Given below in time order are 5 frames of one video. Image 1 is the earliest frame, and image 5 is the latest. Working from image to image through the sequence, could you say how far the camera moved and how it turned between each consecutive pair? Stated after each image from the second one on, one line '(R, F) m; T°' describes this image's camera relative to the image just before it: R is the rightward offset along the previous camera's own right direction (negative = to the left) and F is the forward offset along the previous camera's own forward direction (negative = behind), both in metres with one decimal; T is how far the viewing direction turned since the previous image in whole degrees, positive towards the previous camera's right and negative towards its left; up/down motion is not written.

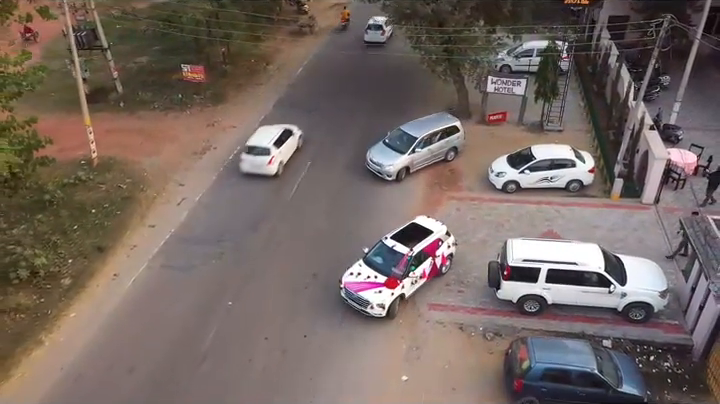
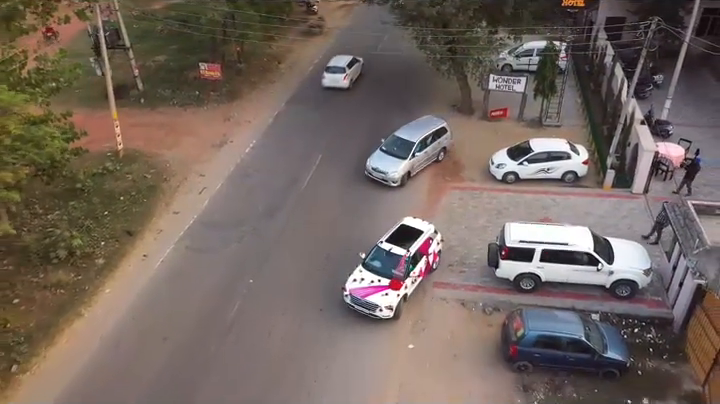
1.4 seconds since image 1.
(-0.2, -1.4) m; 0°
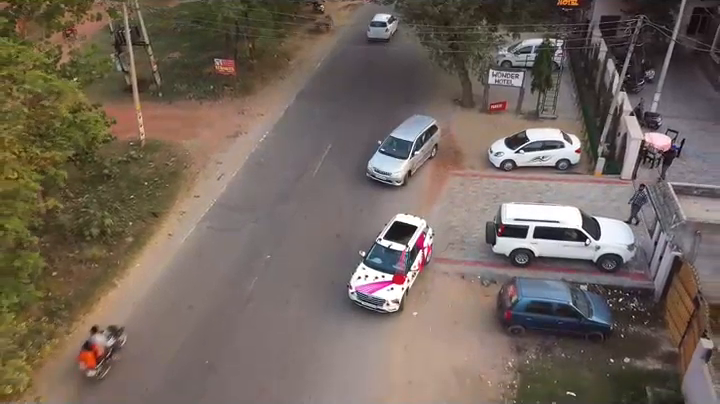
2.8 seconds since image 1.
(-0.2, -1.5) m; 0°
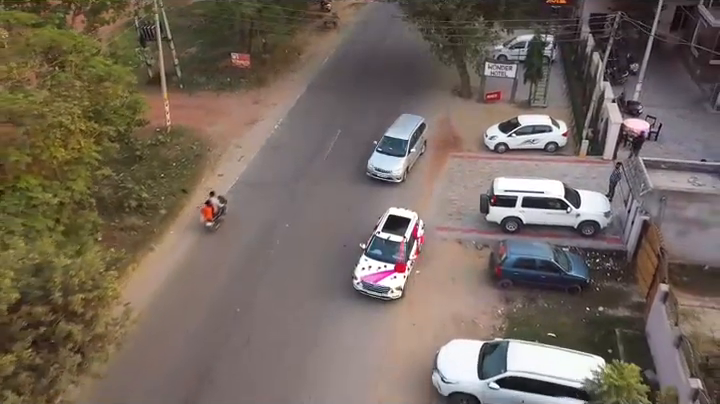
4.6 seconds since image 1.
(-0.3, -2.4) m; 0°
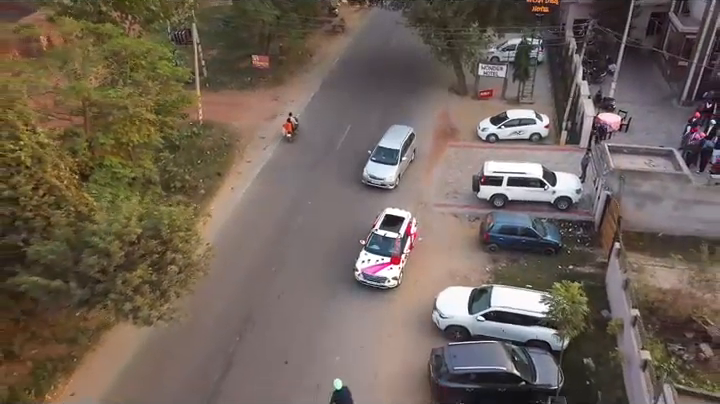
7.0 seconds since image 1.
(-0.5, -3.8) m; 0°
